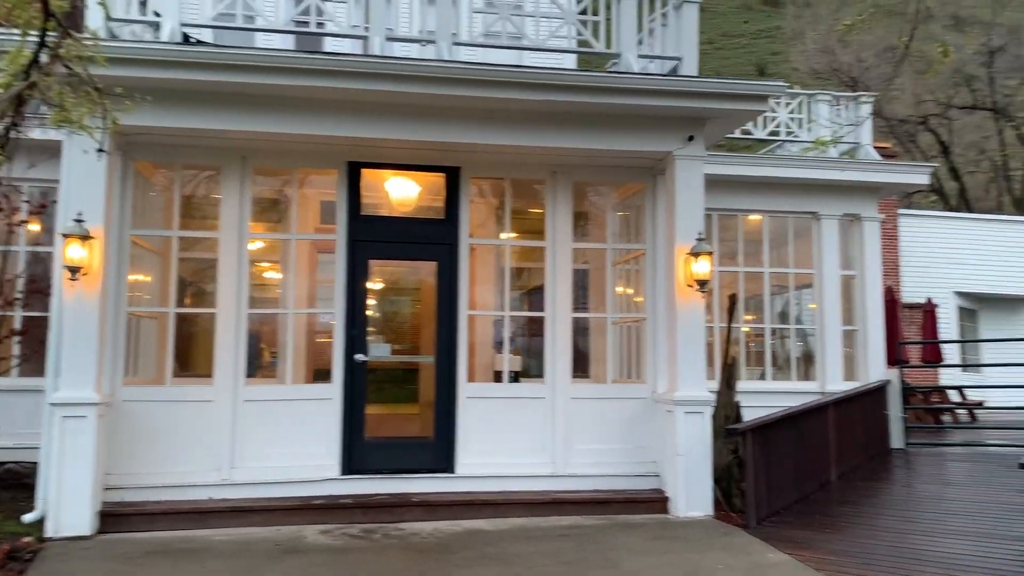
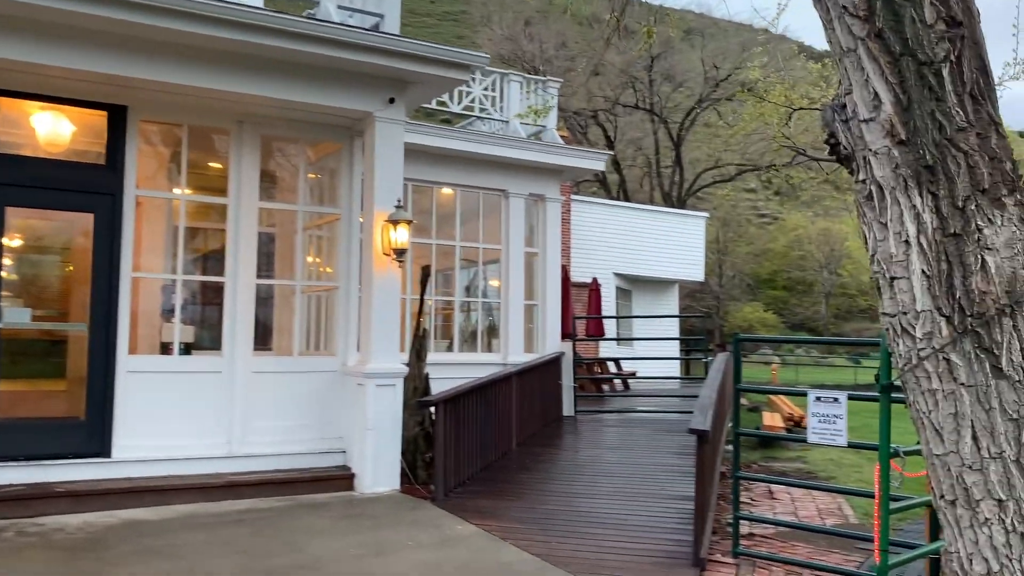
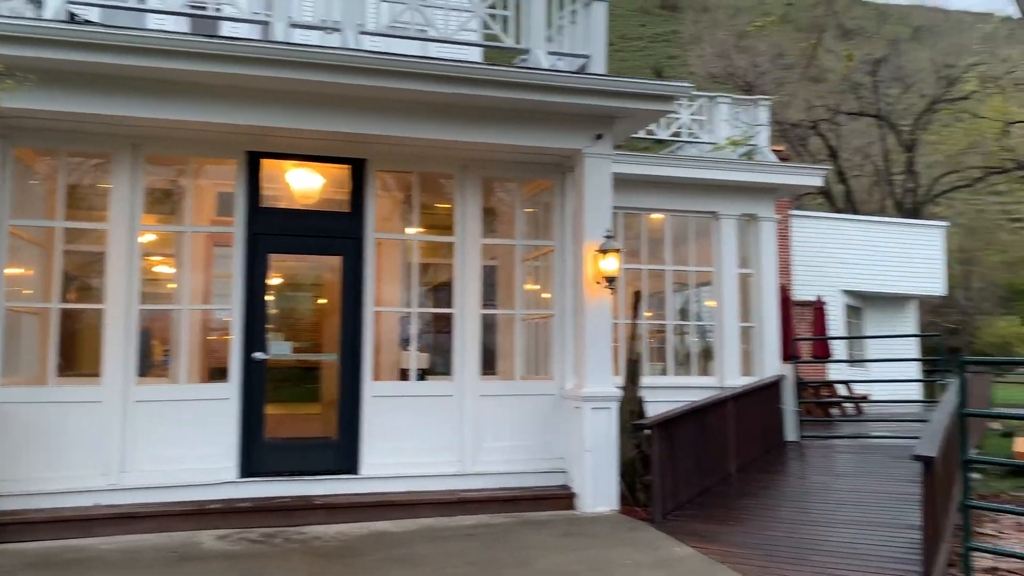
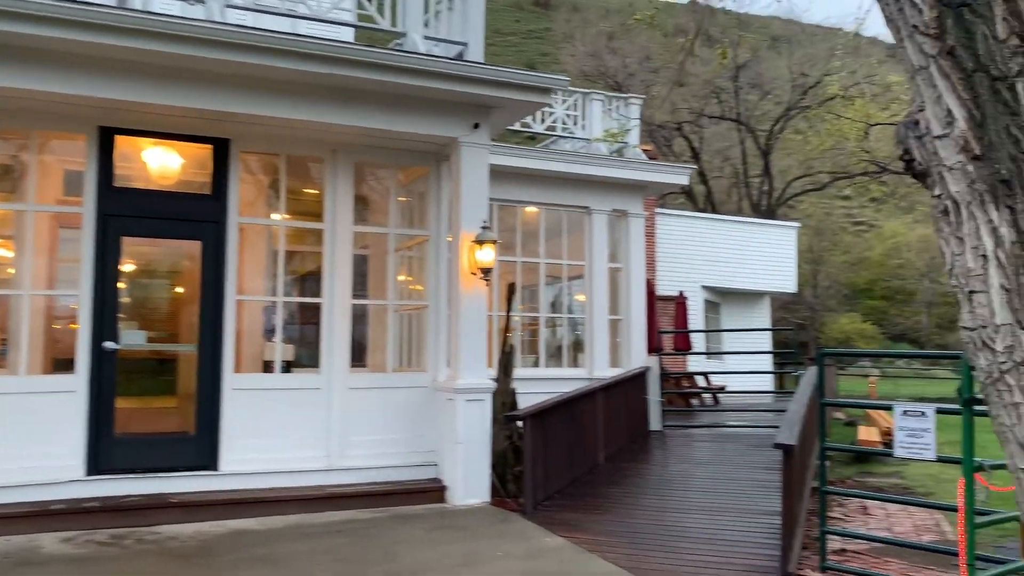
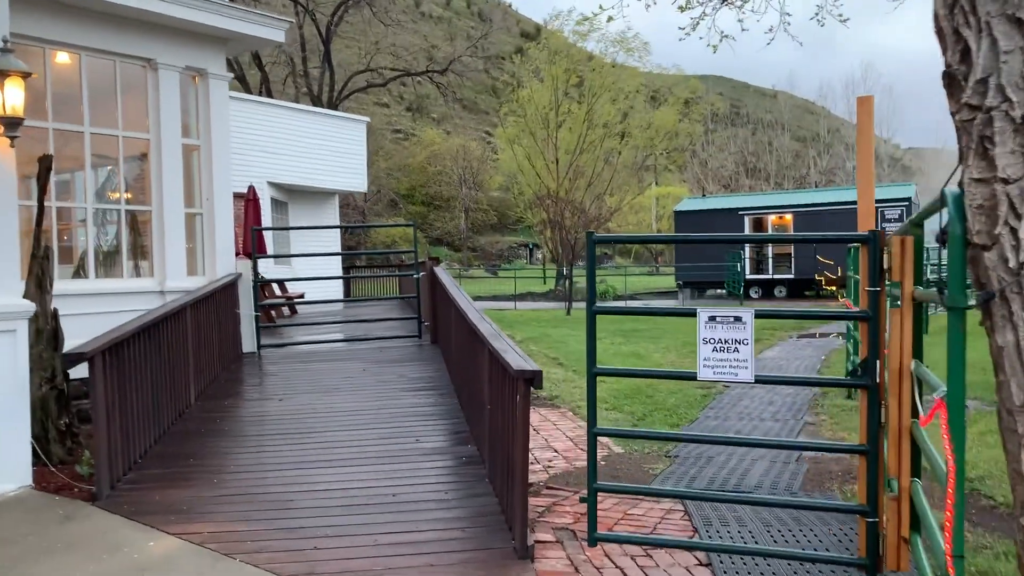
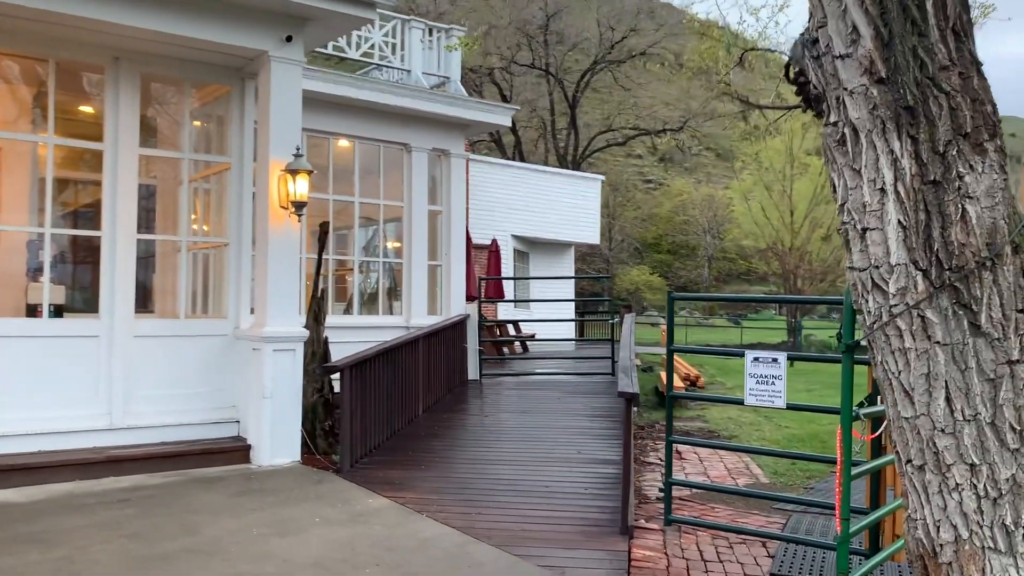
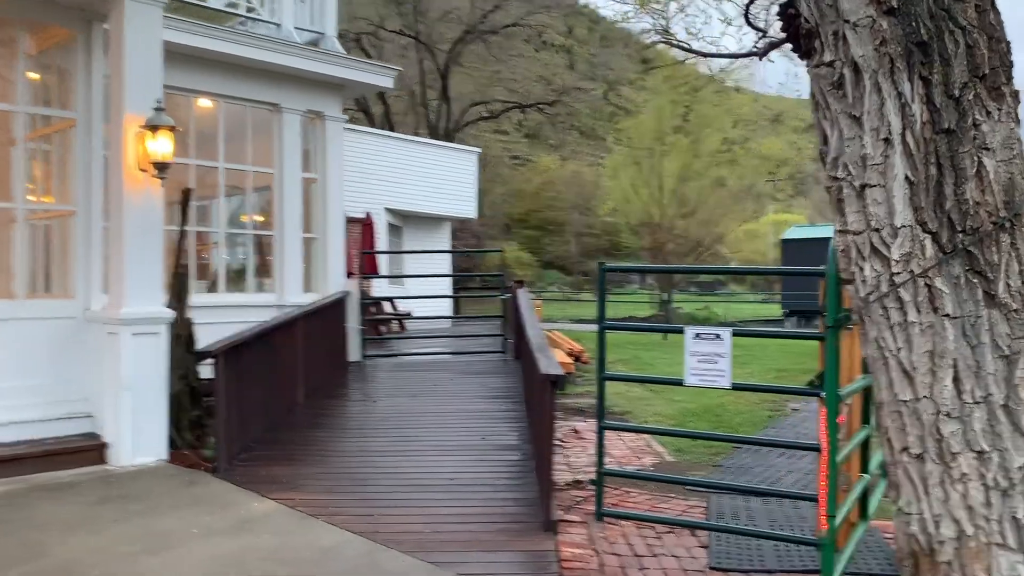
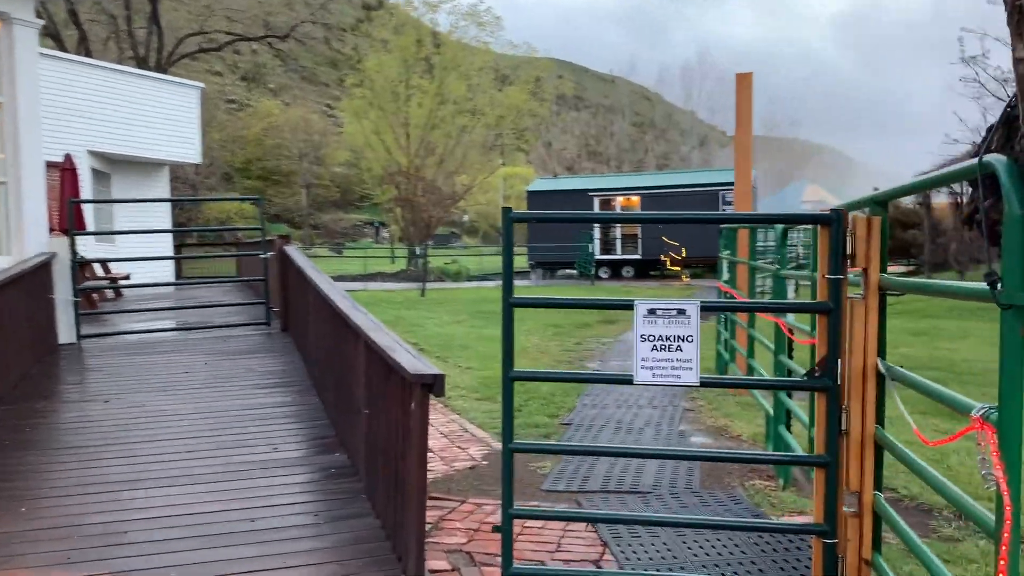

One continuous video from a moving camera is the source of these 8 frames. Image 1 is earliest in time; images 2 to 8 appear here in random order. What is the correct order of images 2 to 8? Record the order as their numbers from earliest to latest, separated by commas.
3, 4, 2, 6, 7, 5, 8
